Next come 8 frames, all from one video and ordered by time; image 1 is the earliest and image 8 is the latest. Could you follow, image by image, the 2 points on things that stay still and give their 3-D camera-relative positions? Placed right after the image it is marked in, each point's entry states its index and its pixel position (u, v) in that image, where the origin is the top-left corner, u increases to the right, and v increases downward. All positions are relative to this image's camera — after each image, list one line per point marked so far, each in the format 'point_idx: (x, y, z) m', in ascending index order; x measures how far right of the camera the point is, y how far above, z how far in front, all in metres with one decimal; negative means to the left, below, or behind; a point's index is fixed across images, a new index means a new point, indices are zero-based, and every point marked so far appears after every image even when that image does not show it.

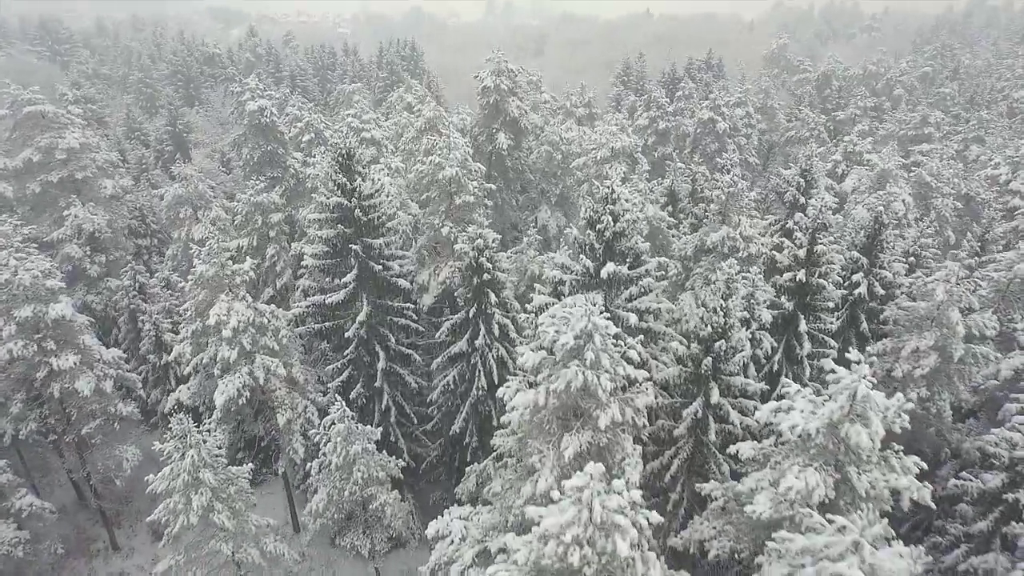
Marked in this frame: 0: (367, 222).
0: (-4.6, +2.0, +19.4) m
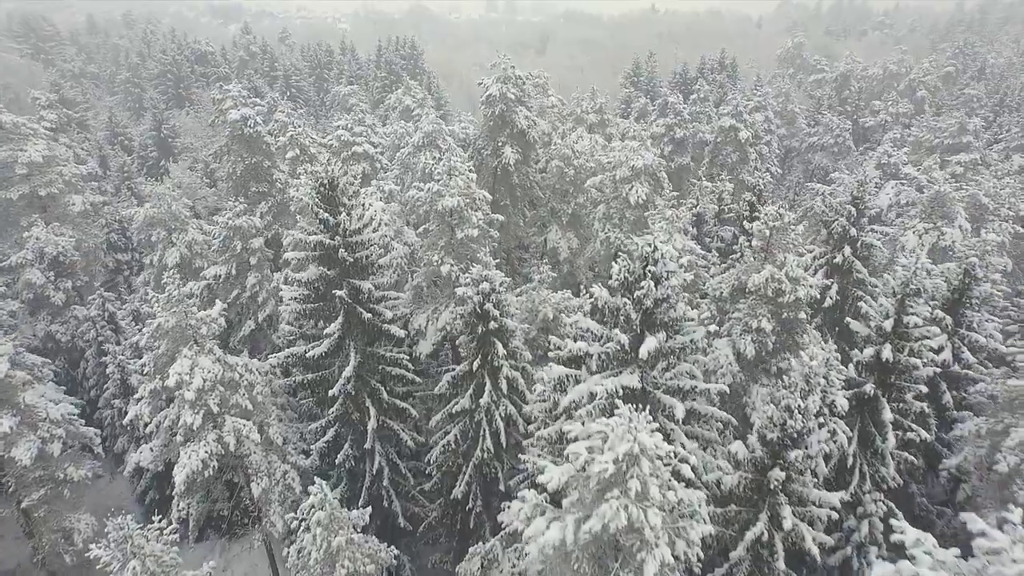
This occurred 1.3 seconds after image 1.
0: (-4.3, +0.7, +16.7) m
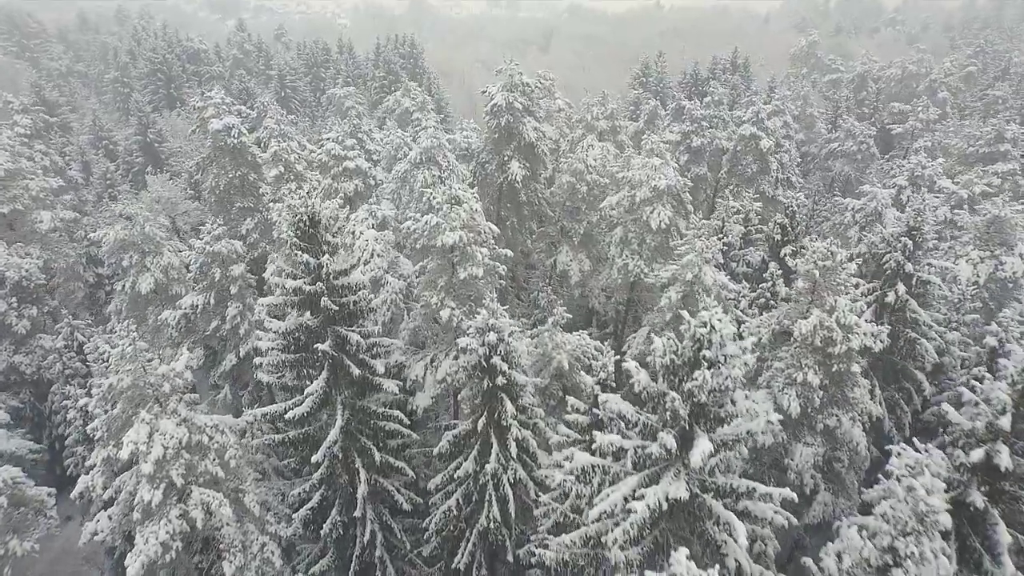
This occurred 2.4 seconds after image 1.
0: (-4.1, -0.5, +14.5) m
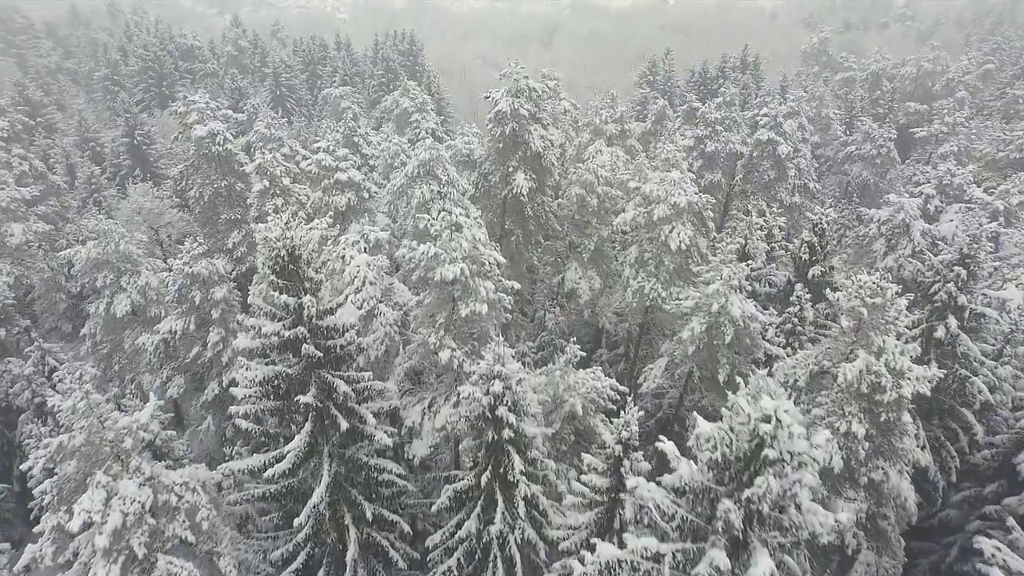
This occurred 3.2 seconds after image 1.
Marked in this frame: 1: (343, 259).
0: (-3.9, -1.3, +12.8) m
1: (-4.5, +0.8, +16.5) m
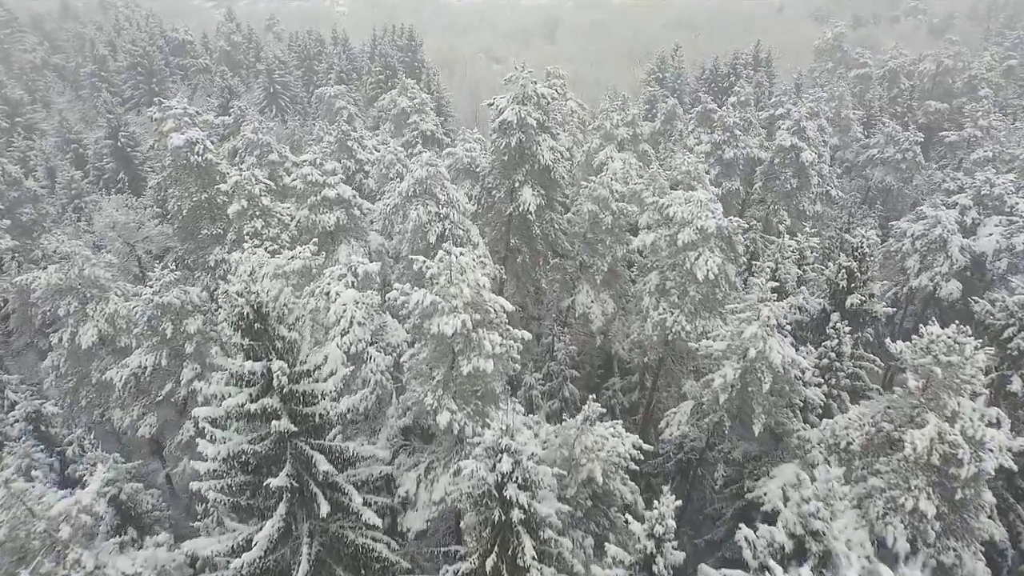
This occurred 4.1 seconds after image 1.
0: (-3.7, -2.3, +10.8) m
1: (-4.3, -0.1, +14.5) m
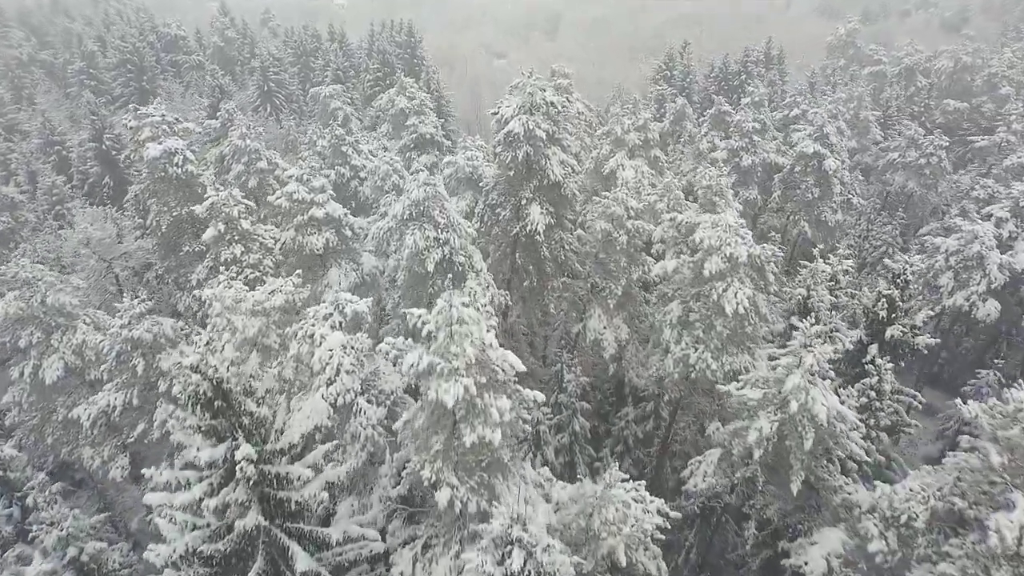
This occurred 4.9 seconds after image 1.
0: (-3.5, -3.2, +9.2) m
1: (-4.2, -1.0, +12.8) m
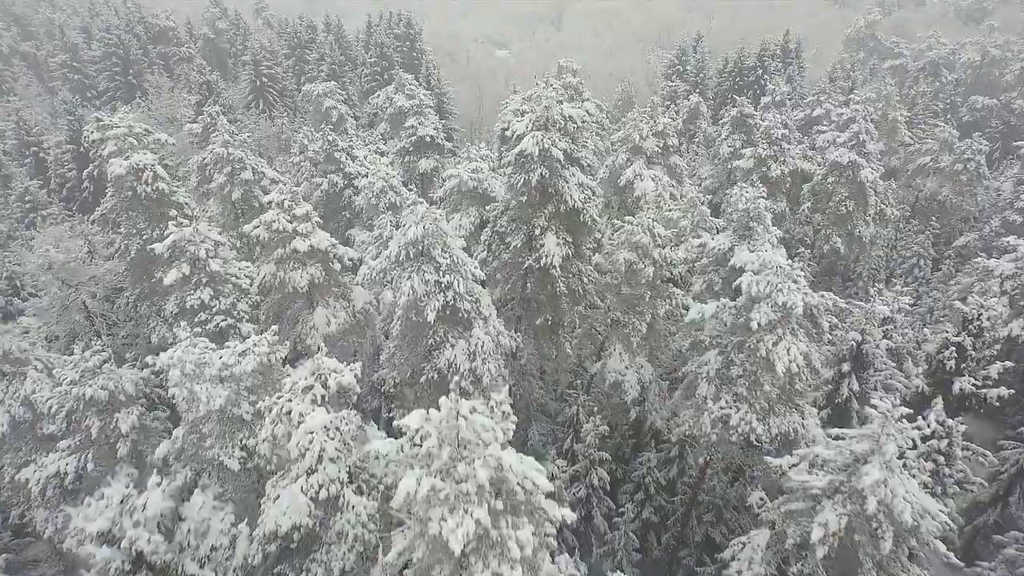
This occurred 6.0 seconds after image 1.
0: (-3.2, -4.5, +7.0) m
1: (-3.9, -2.2, +10.6) m
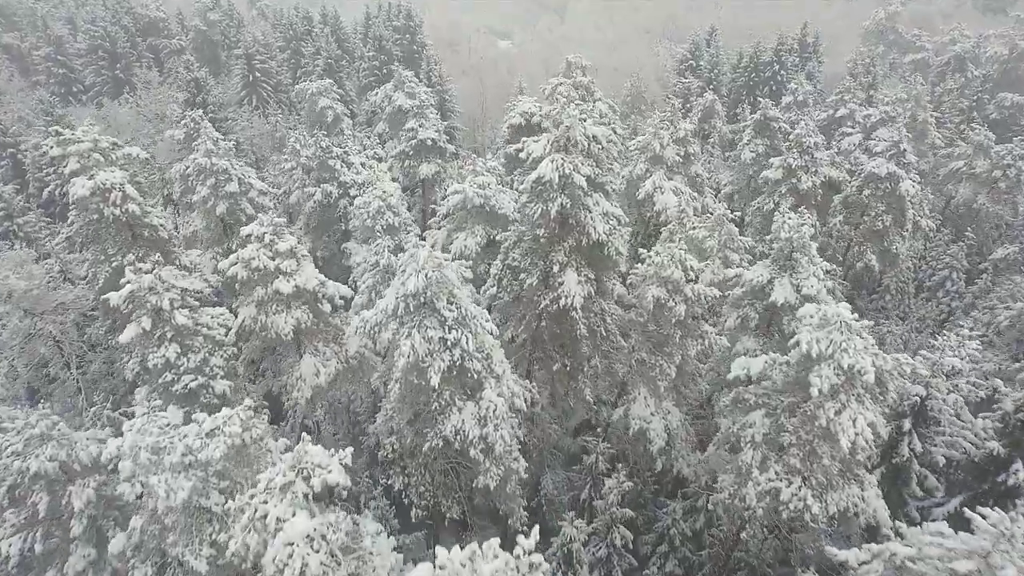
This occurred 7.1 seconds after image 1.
0: (-2.9, -5.6, +5.2) m
1: (-3.5, -3.3, +8.7) m
